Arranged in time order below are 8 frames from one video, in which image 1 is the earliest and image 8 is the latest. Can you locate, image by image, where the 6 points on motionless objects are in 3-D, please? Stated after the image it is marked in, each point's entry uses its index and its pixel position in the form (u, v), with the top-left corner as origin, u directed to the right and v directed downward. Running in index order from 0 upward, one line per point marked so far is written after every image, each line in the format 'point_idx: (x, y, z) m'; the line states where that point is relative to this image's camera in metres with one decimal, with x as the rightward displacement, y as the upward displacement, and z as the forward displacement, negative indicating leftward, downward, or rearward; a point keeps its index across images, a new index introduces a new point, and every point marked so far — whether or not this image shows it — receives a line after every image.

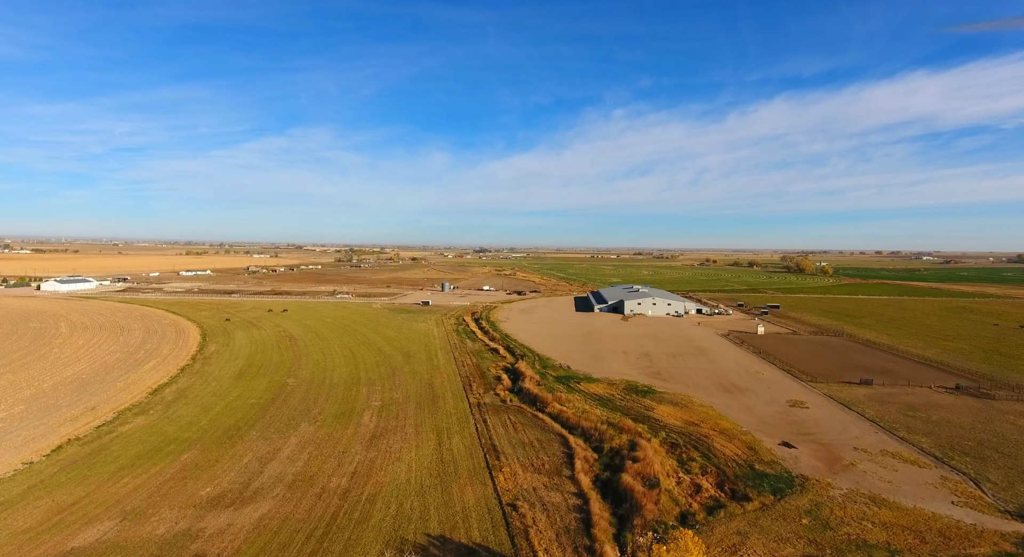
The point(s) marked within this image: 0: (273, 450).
0: (-7.5, -5.4, +17.0) m
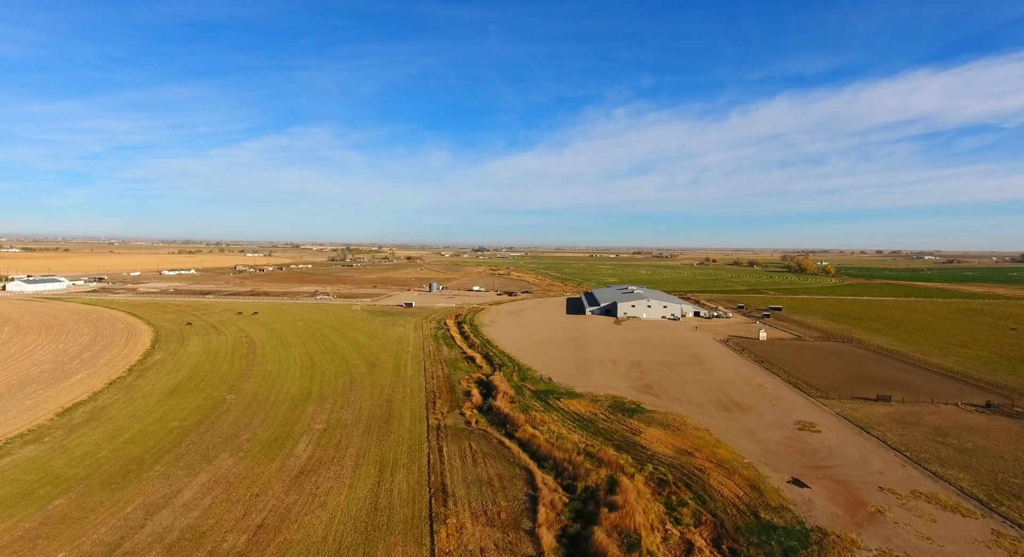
0: (-8.8, -5.5, +13.9) m
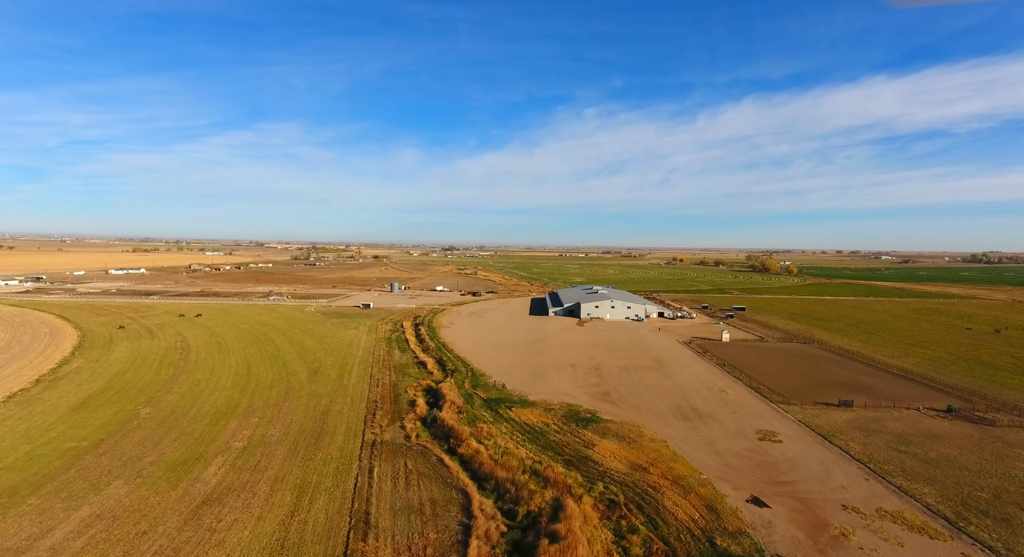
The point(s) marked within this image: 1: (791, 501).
0: (-10.4, -5.6, +11.9) m
1: (+7.3, -5.8, +14.2) m
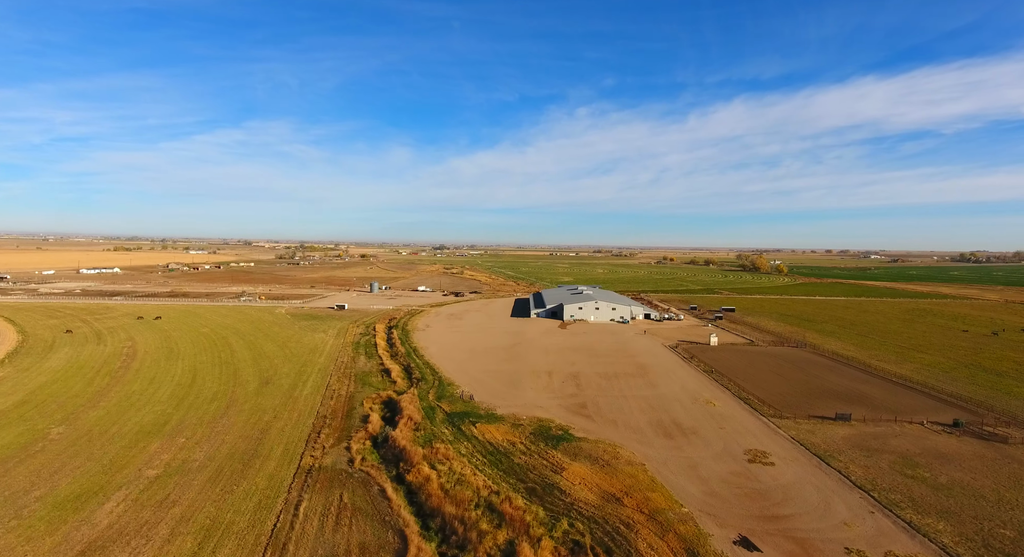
0: (-11.5, -5.6, +9.5) m
1: (+6.1, -5.9, +12.2) m
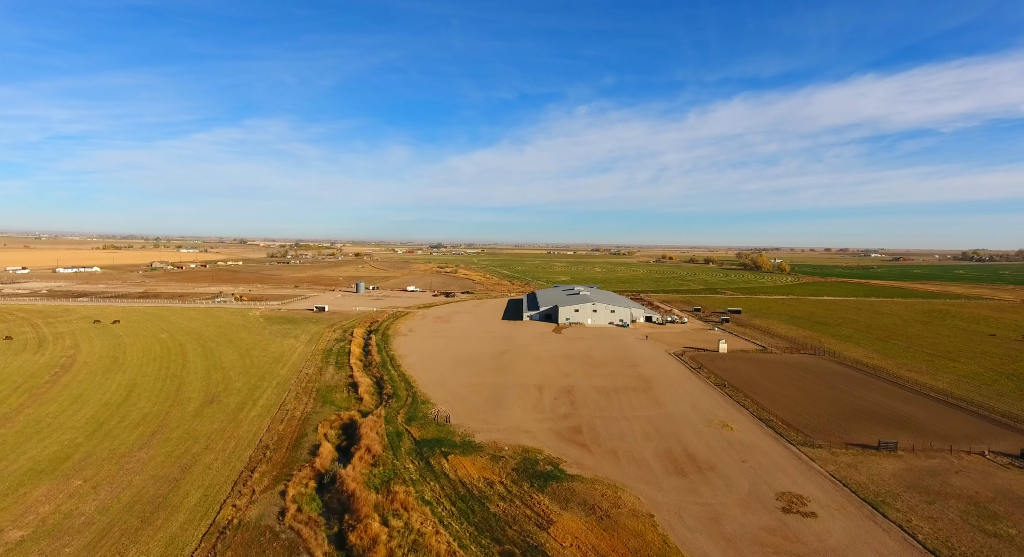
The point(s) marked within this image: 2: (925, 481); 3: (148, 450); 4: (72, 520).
0: (-12.1, -5.7, +6.1) m
1: (+5.5, -6.0, +8.8) m
2: (+11.3, -5.5, +14.8) m
3: (-10.9, -5.2, +16.4) m
4: (-9.9, -5.5, +12.3) m
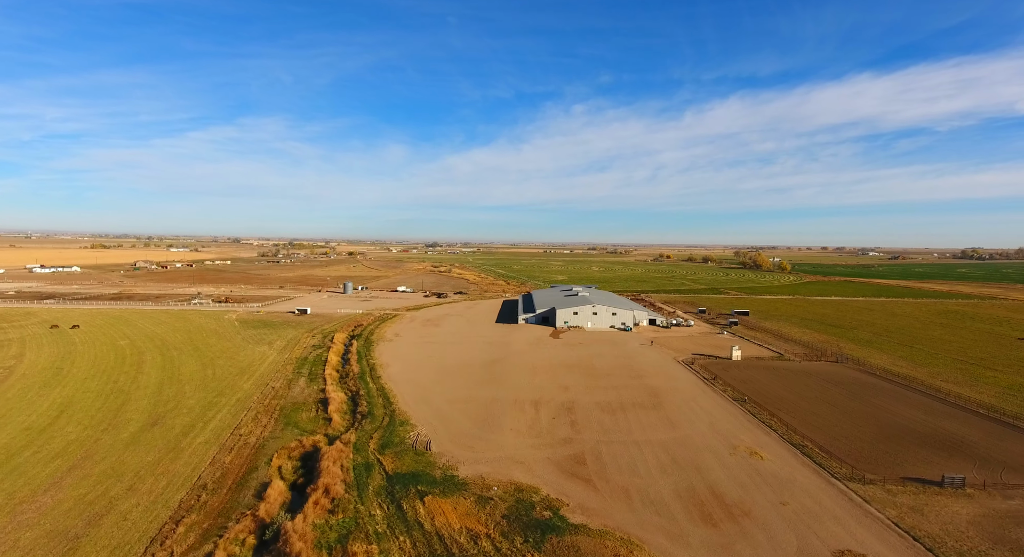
0: (-12.3, -5.8, +3.1) m
1: (+5.3, -6.1, +5.9) m
2: (+11.0, -5.6, +12.0) m
3: (-11.2, -5.3, +13.4) m
4: (-10.1, -5.6, +9.3) m
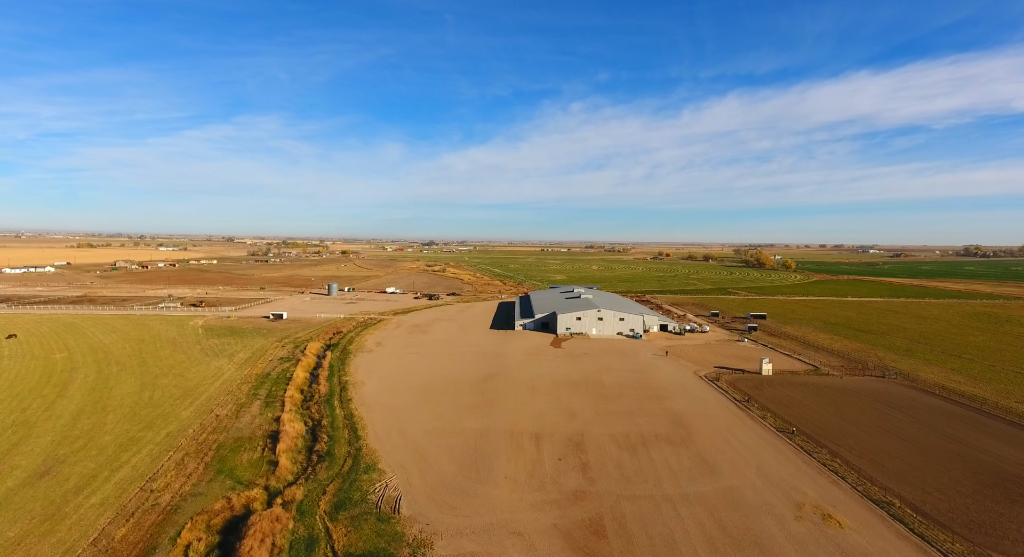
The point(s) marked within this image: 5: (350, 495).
0: (-12.3, -6.1, -1.0) m
1: (+5.3, -6.3, +1.9) m
2: (+11.0, -5.8, +7.9) m
3: (-11.3, -5.5, +9.2) m
4: (-10.2, -5.8, +5.2) m
5: (-4.0, -5.4, +13.6) m
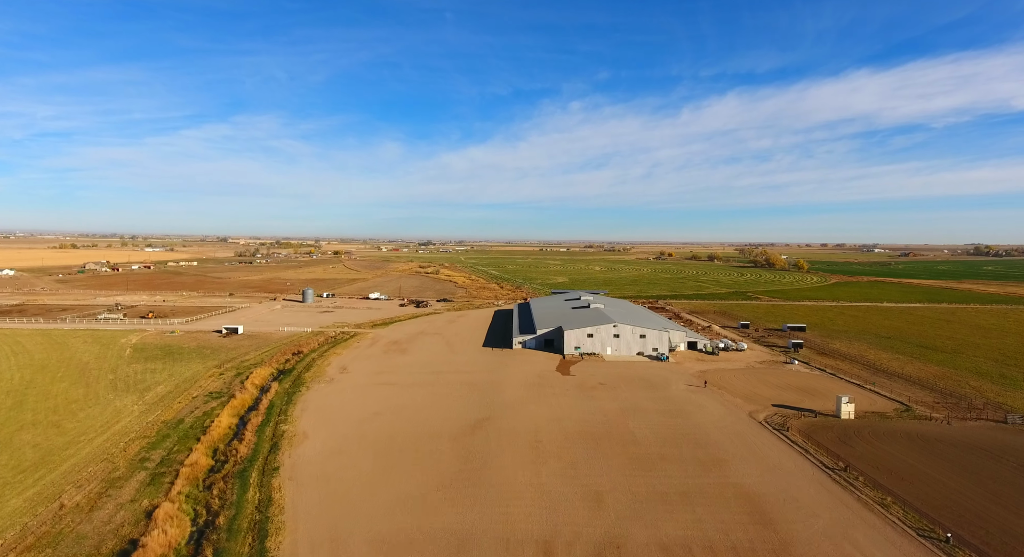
0: (-12.4, -6.6, -7.6) m
1: (+5.2, -6.7, -4.6) m
2: (+10.9, -6.2, +1.5) m
3: (-11.4, -6.0, +2.7) m
4: (-10.3, -6.3, -1.3) m
5: (-4.1, -5.8, +7.1) m
